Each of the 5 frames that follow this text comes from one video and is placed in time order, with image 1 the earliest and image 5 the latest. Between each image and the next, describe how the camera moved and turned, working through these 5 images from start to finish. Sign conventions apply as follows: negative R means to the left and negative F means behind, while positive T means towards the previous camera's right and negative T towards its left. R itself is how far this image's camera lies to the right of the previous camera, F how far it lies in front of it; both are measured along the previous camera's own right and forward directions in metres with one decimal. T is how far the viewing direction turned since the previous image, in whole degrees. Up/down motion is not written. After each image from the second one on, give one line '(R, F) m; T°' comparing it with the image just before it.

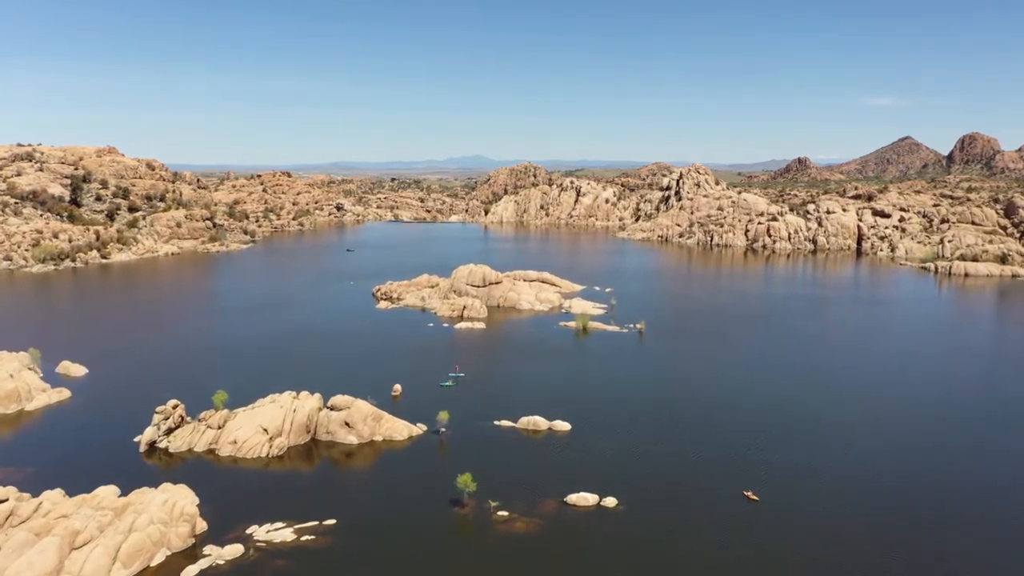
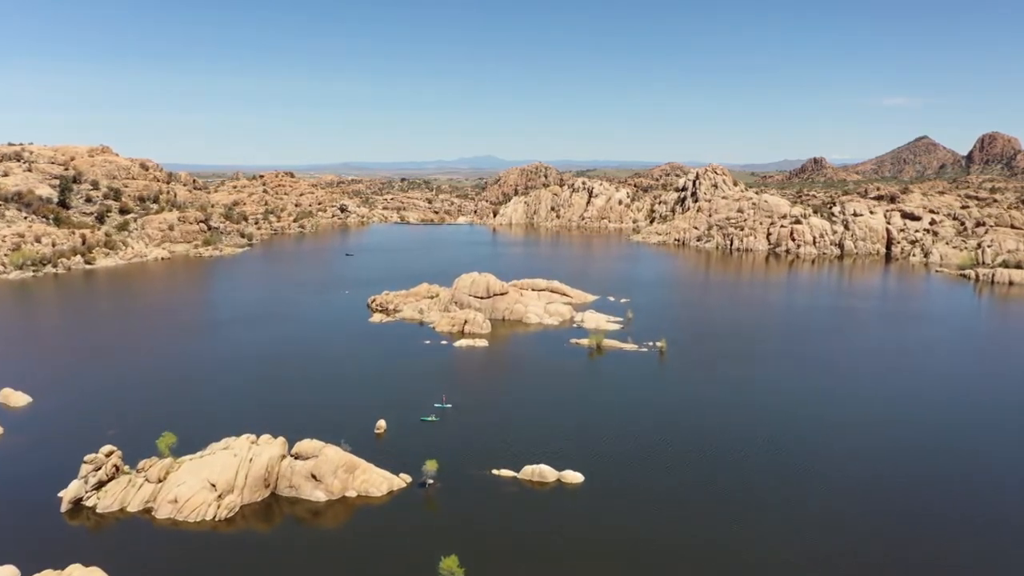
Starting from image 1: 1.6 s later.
(+0.4, +4.6) m; -1°
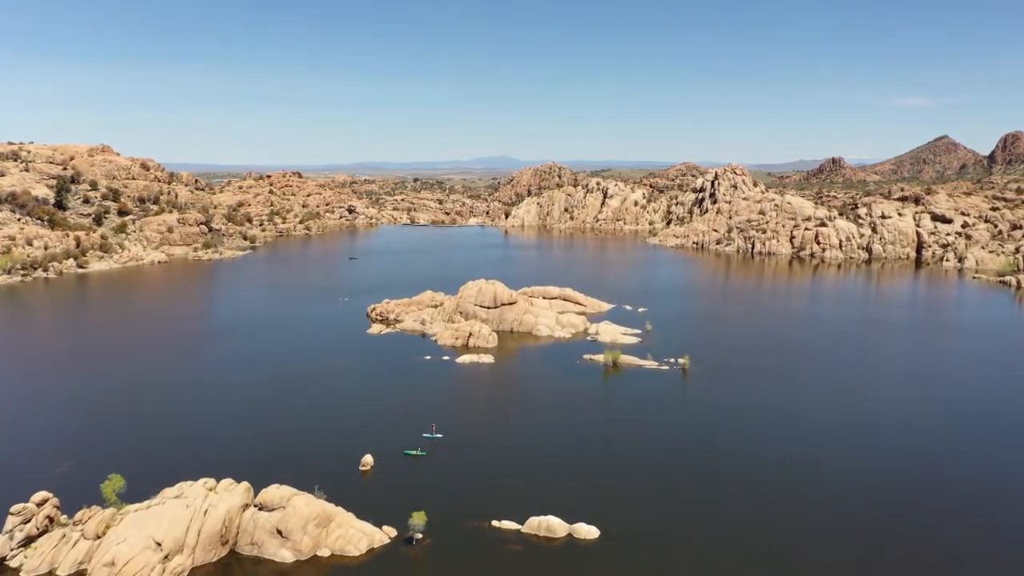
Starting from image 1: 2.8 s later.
(+0.3, +3.5) m; -1°
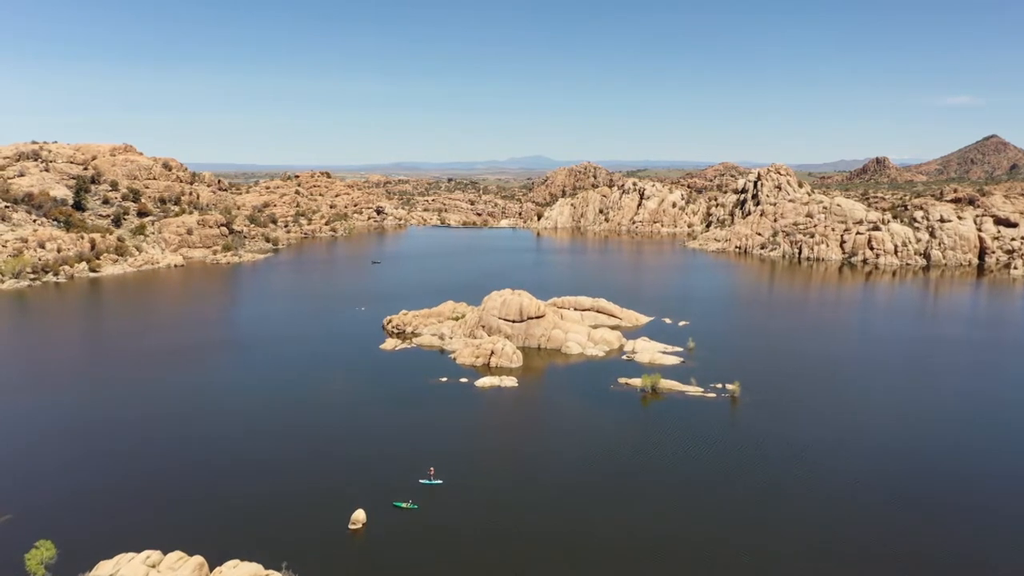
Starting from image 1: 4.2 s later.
(+0.4, +4.3) m; -3°
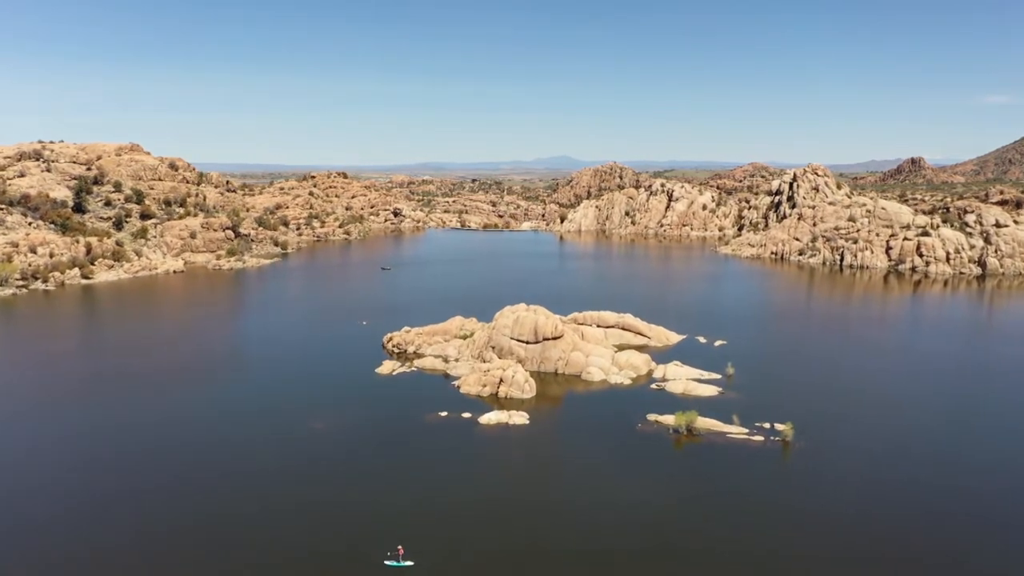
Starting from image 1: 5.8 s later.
(+0.6, +4.8) m; -2°
